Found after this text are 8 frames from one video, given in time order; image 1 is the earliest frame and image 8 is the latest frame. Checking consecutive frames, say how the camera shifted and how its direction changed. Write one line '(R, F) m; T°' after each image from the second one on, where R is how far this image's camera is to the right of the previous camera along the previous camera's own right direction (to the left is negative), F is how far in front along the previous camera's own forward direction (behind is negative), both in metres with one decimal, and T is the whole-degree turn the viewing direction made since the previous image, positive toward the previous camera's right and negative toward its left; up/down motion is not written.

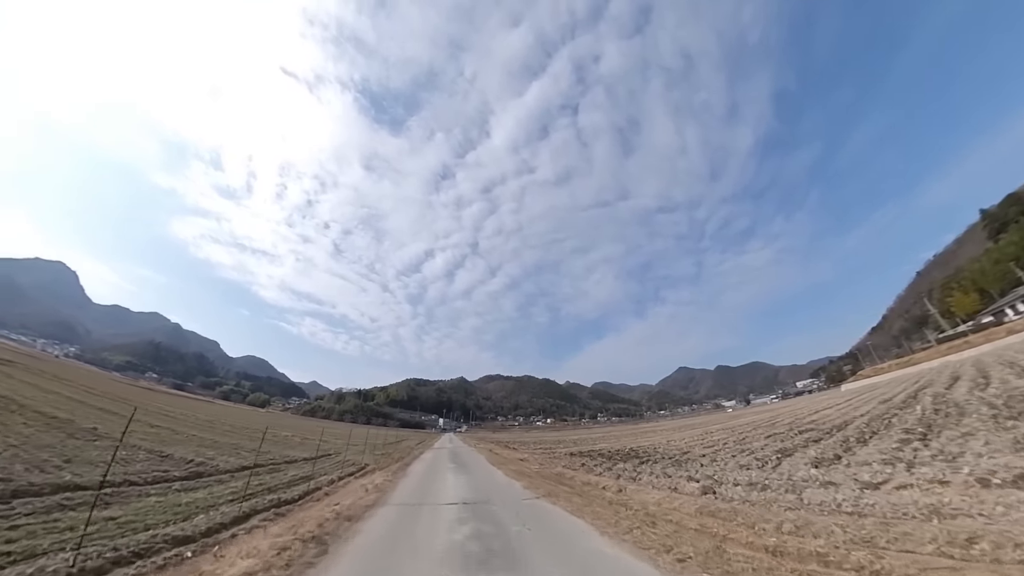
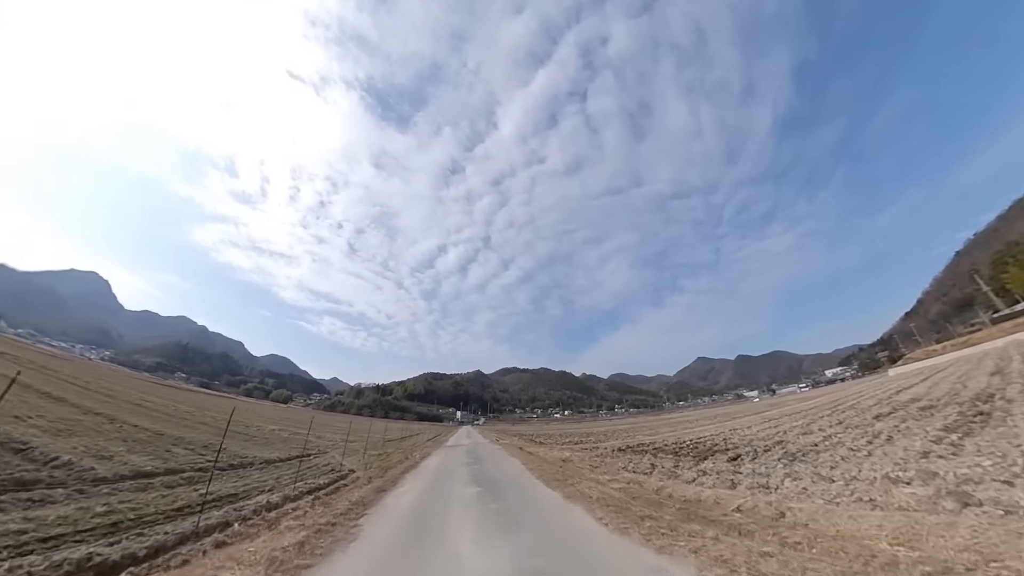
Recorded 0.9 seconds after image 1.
(-0.3, +2.5) m; -2°
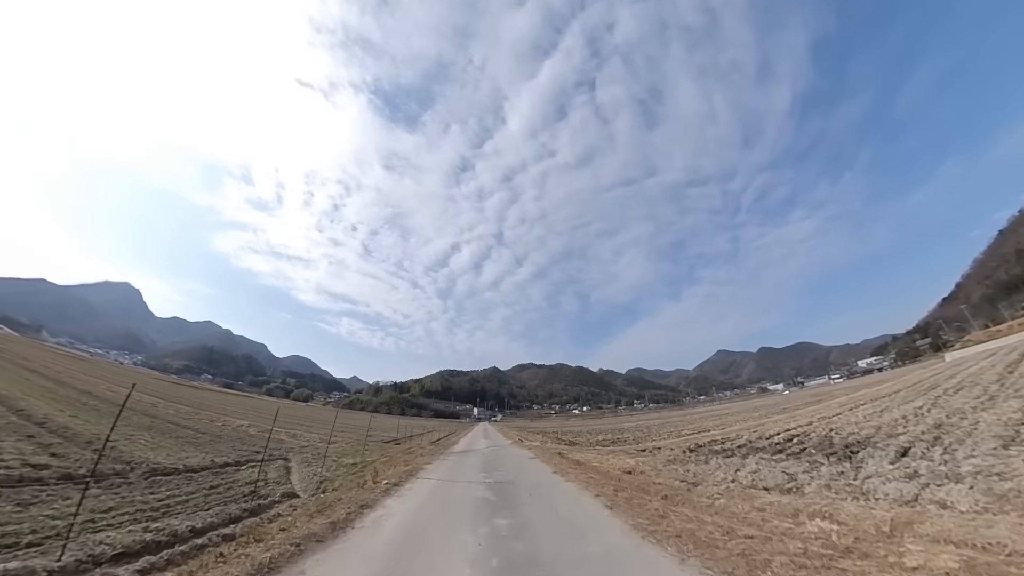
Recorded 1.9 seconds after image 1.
(-0.2, +2.7) m; -2°
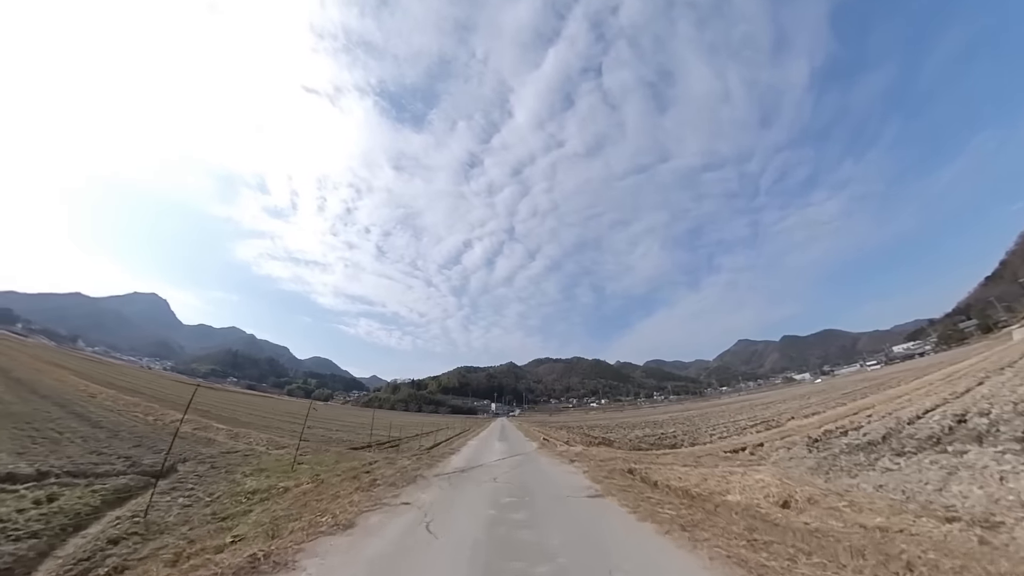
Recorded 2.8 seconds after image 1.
(-0.1, +2.8) m; -2°
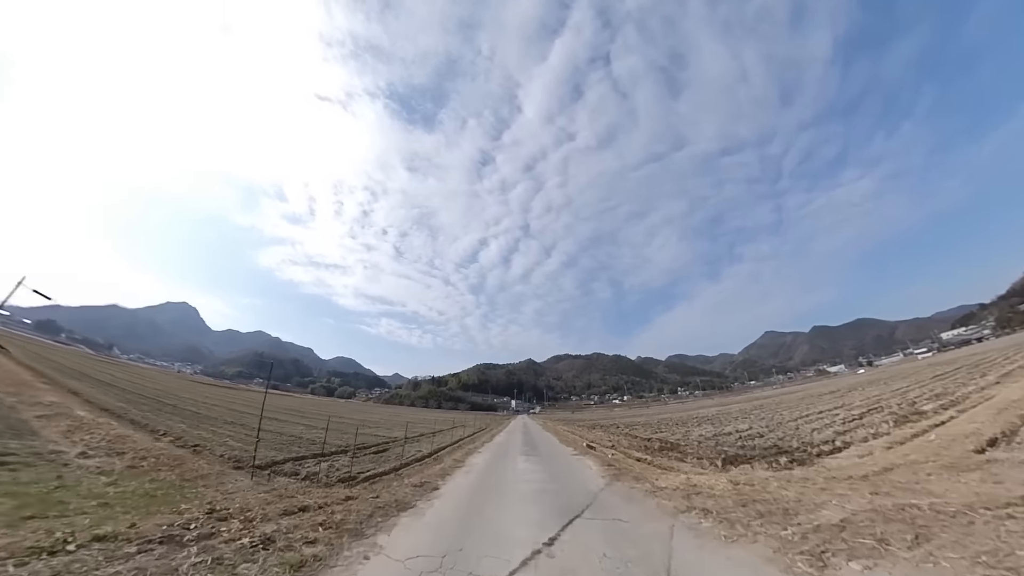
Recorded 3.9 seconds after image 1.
(-0.2, +3.9) m; -2°
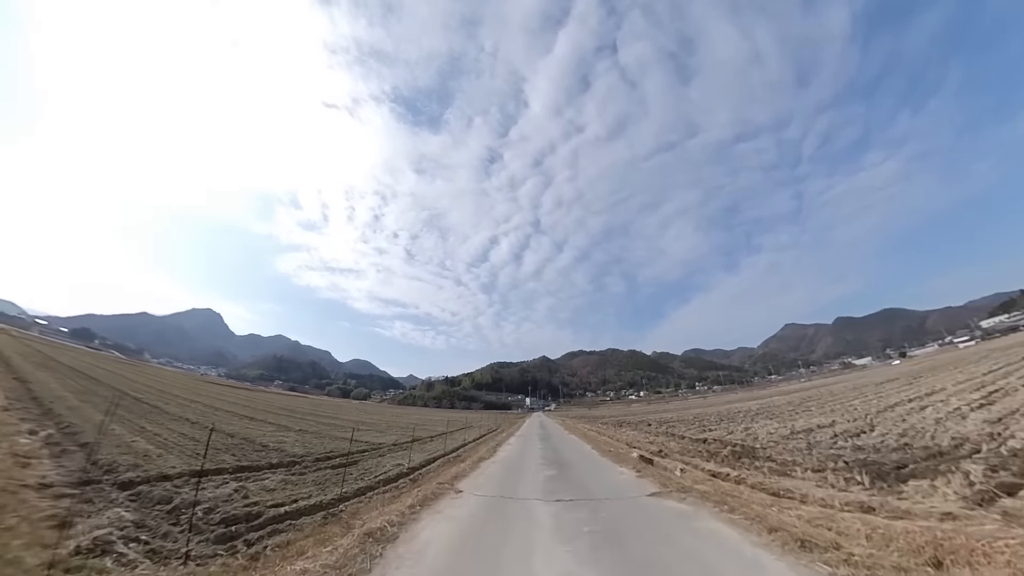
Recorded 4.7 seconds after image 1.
(0.0, +3.8) m; -1°
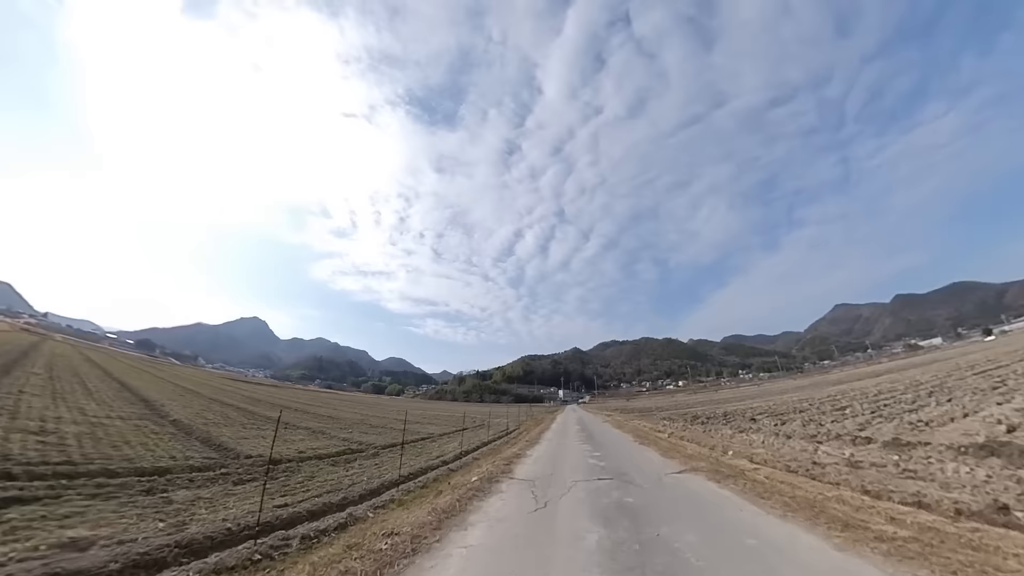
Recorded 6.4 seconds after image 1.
(+0.3, +8.6) m; -4°
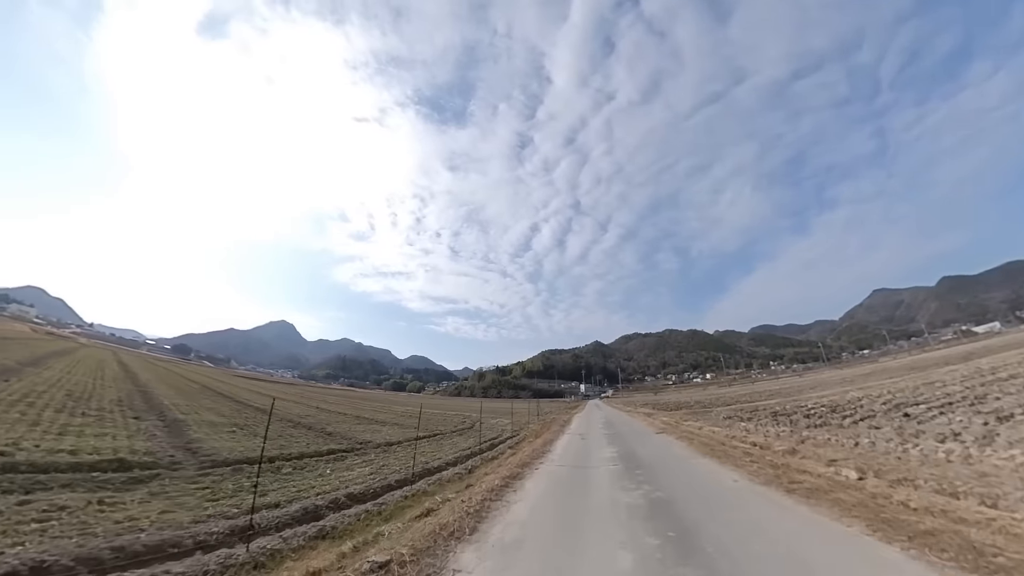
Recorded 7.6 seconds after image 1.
(+0.8, +7.6) m; -2°
